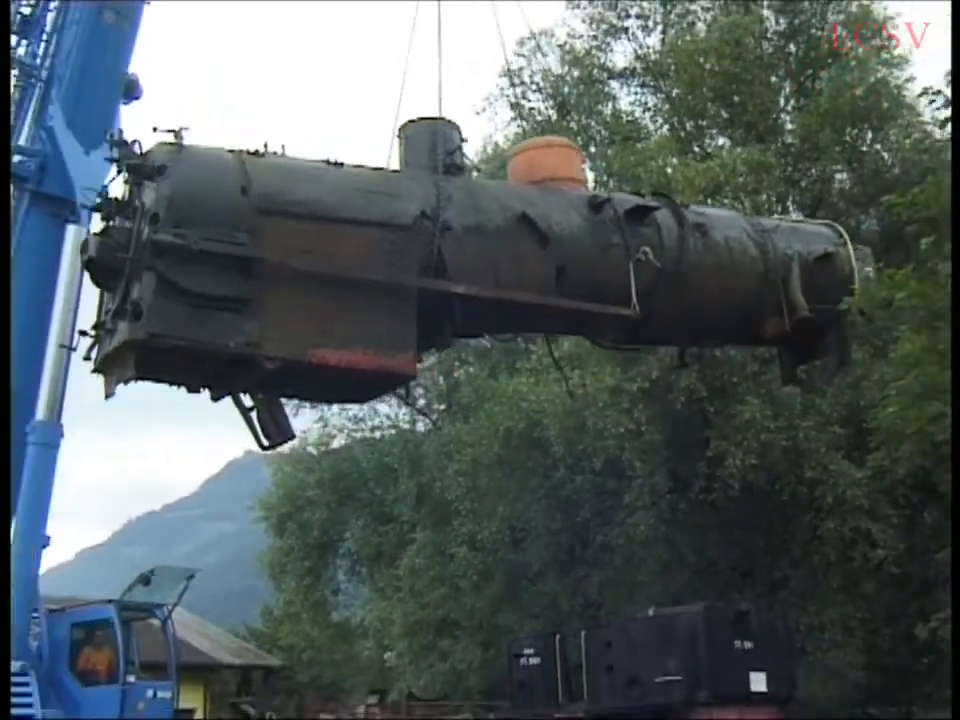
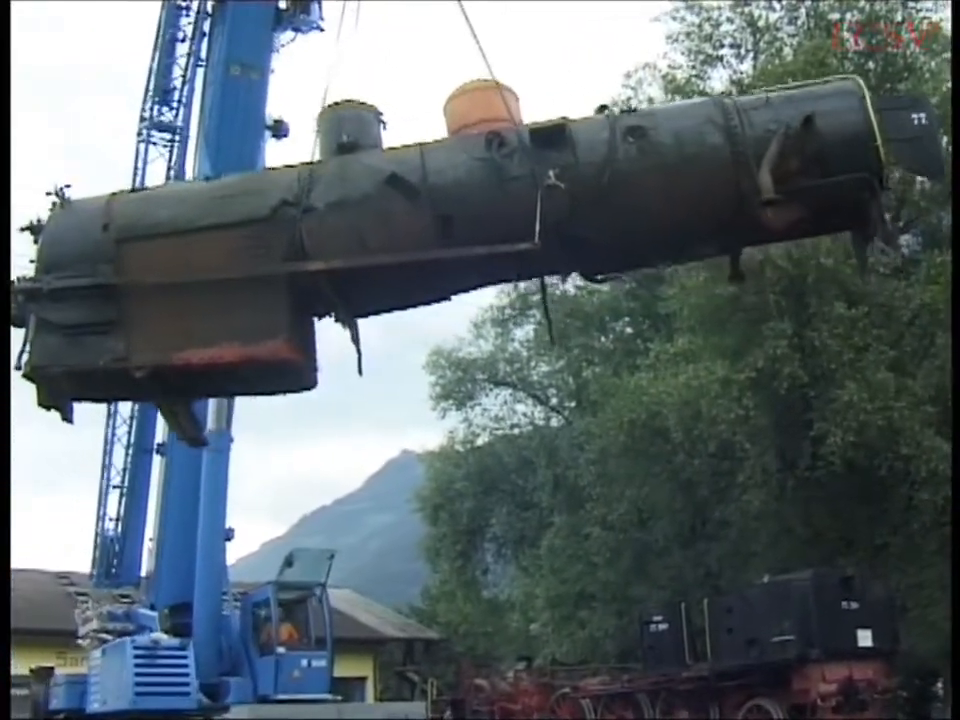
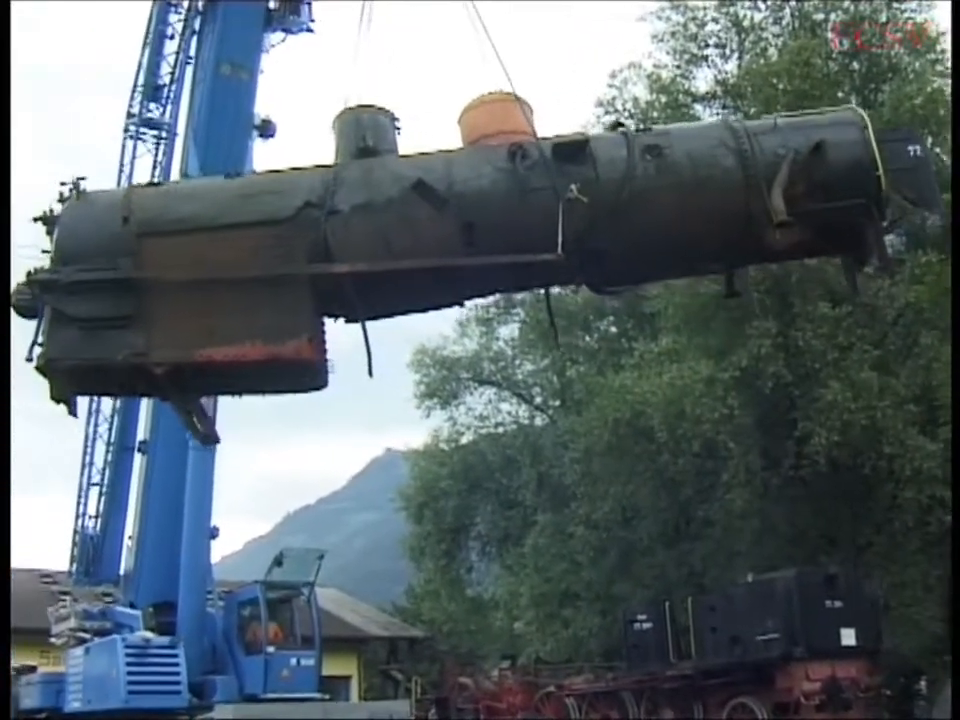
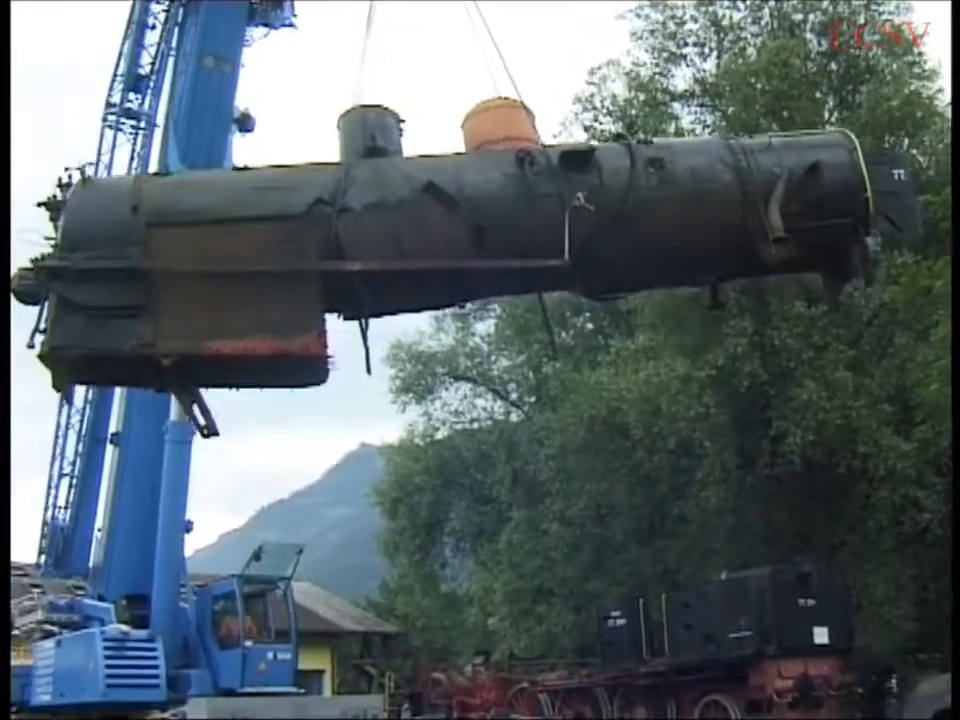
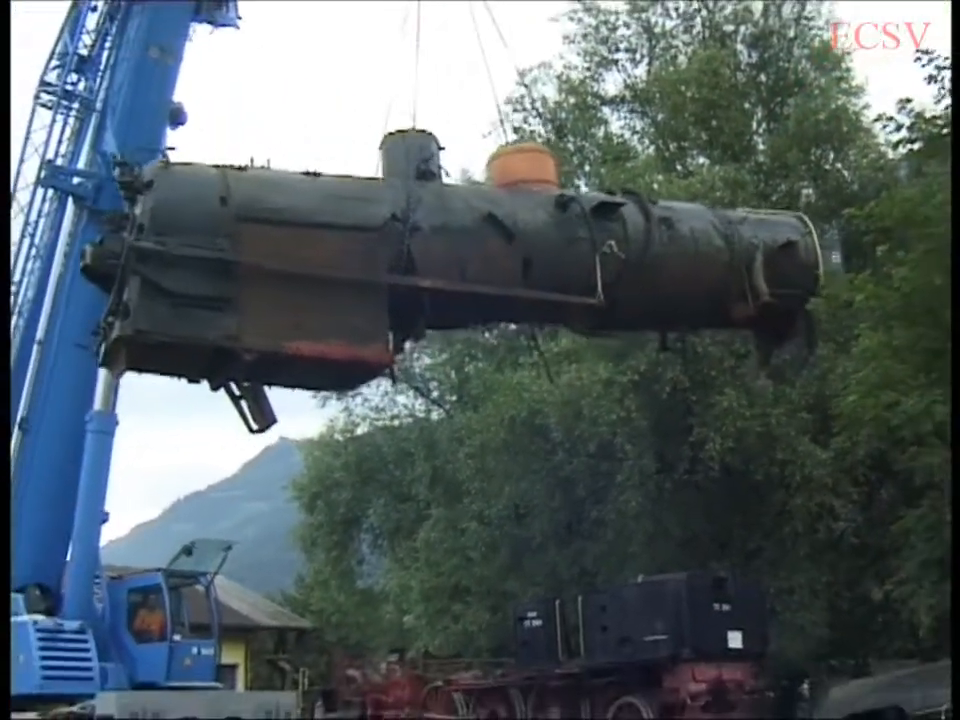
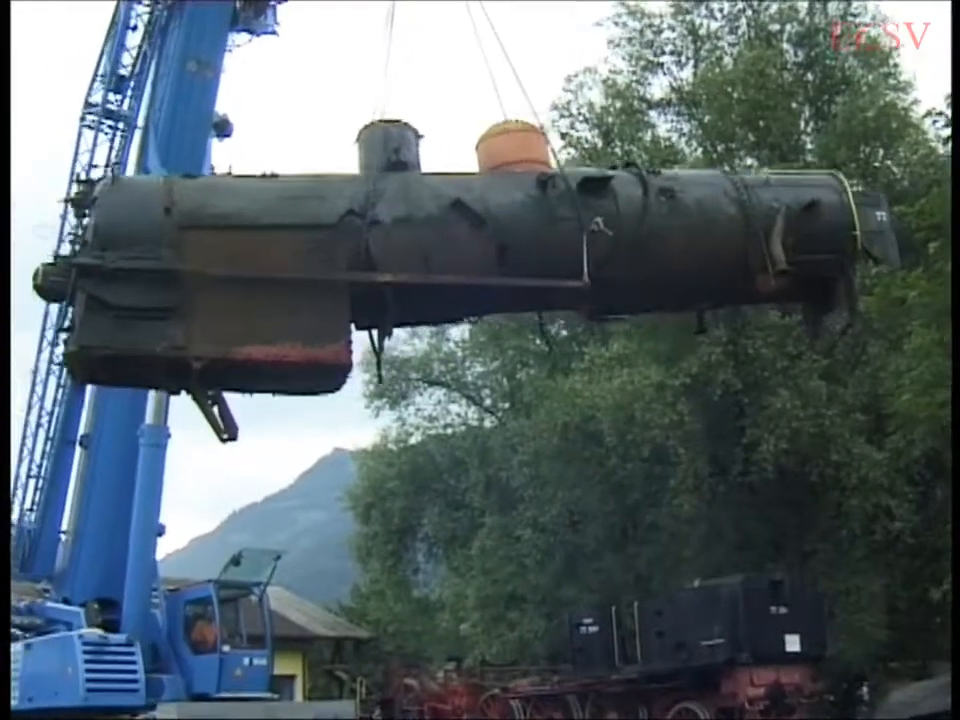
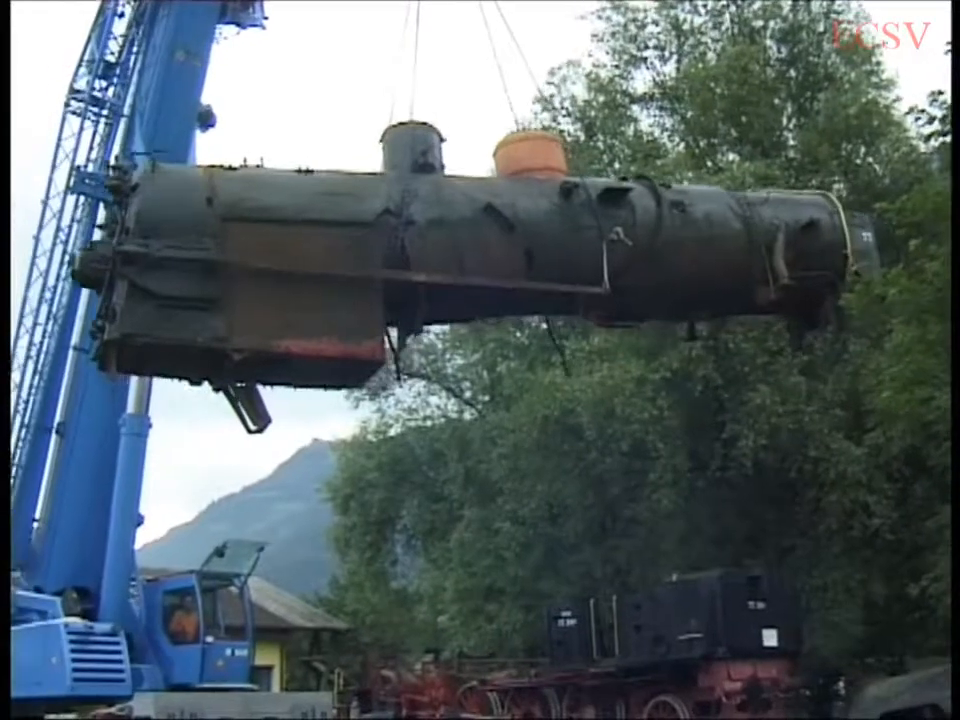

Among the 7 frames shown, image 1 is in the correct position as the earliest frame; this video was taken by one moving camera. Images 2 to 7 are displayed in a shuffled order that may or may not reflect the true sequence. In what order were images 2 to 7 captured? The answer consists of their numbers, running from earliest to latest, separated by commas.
5, 7, 6, 4, 3, 2
